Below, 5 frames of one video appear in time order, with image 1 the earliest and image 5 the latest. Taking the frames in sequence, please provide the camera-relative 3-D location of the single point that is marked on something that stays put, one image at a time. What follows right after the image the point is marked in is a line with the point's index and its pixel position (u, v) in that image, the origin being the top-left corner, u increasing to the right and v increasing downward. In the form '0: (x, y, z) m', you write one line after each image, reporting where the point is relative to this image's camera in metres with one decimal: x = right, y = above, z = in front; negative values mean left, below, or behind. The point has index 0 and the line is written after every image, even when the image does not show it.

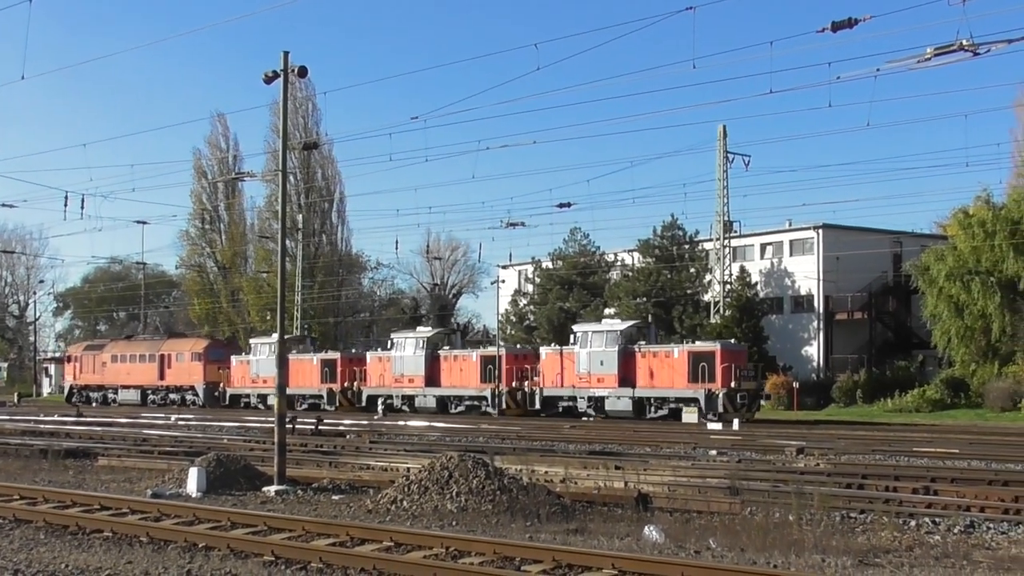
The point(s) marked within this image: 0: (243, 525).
0: (-4.6, -4.3, +18.8) m
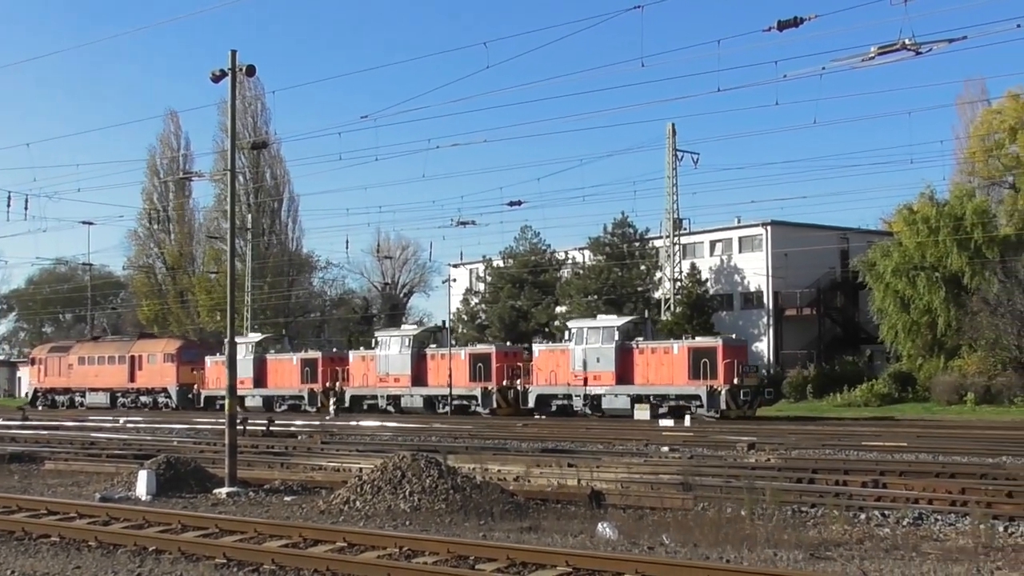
0: (-5.6, -4.3, +18.7) m
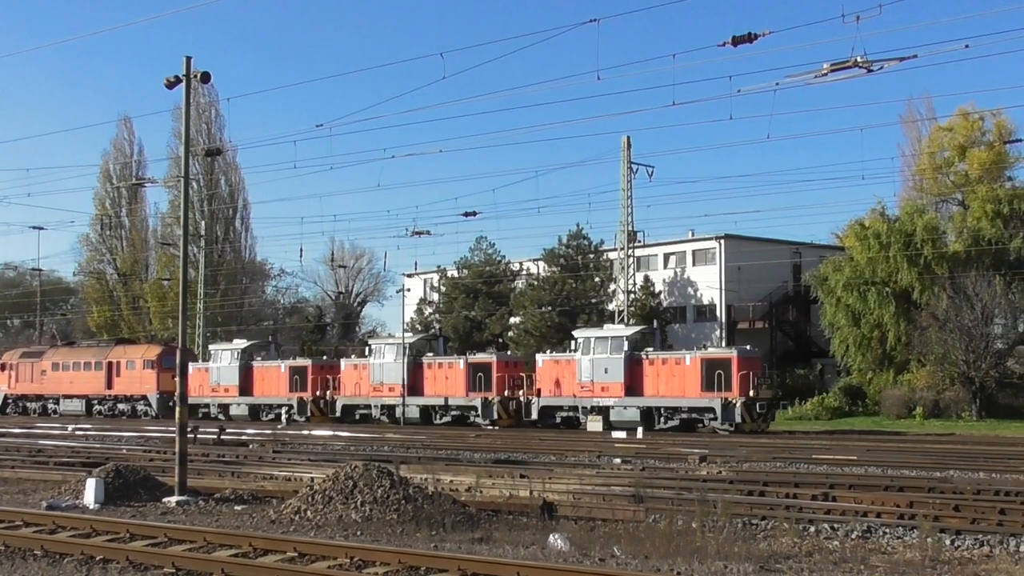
0: (-6.6, -4.5, +18.5) m
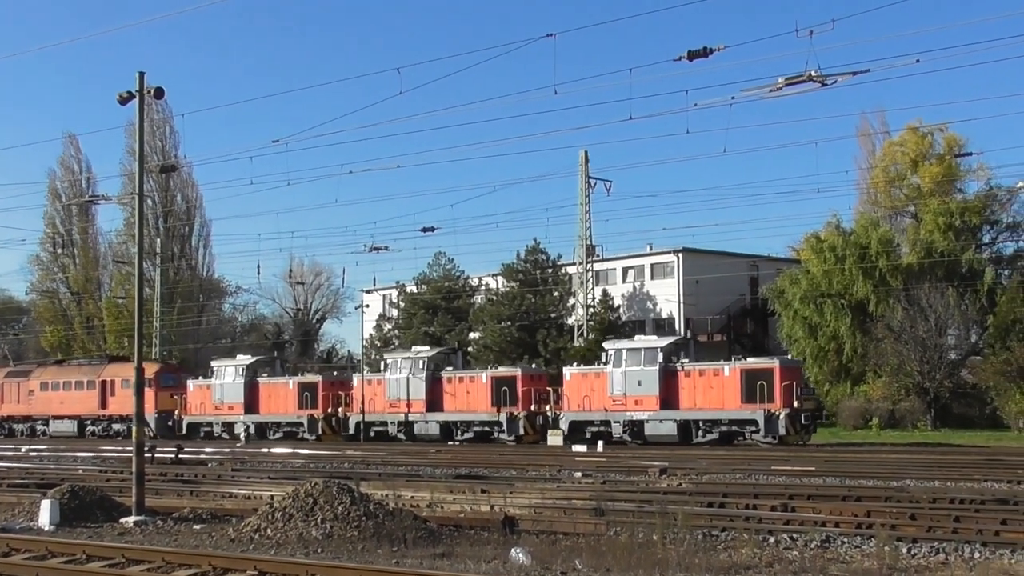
0: (-7.4, -4.9, +18.3) m
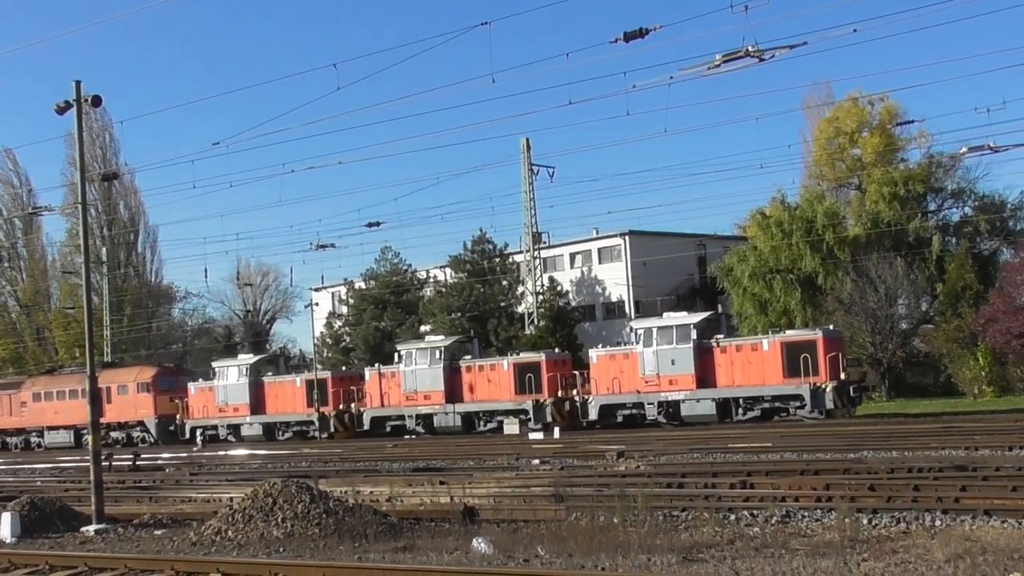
0: (-8.5, -5.2, +18.4) m
